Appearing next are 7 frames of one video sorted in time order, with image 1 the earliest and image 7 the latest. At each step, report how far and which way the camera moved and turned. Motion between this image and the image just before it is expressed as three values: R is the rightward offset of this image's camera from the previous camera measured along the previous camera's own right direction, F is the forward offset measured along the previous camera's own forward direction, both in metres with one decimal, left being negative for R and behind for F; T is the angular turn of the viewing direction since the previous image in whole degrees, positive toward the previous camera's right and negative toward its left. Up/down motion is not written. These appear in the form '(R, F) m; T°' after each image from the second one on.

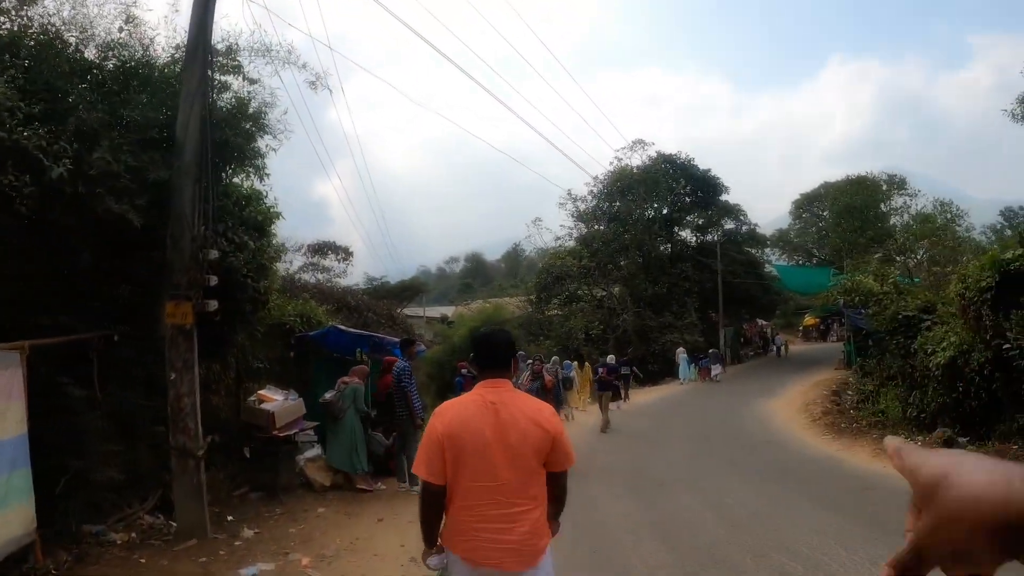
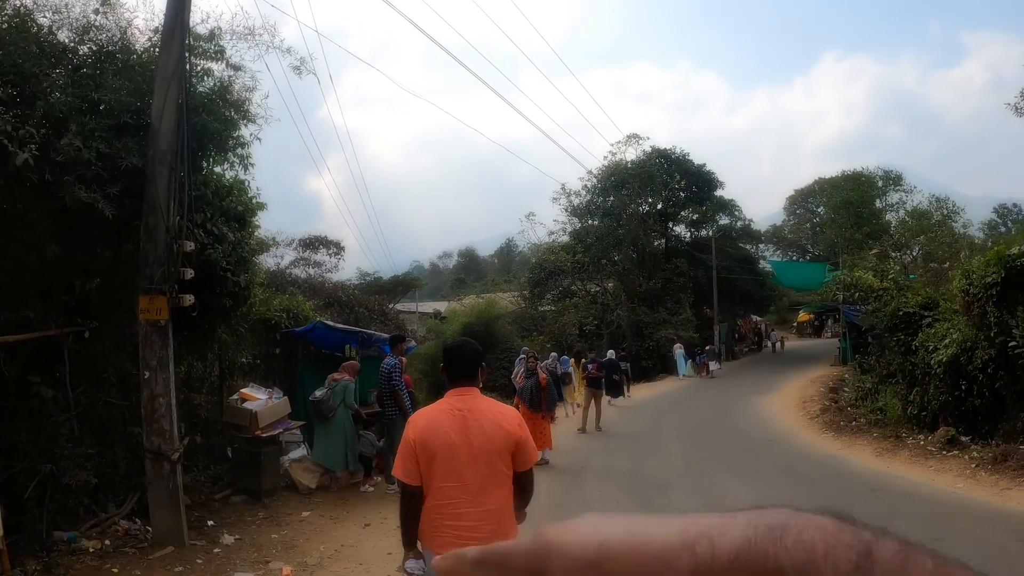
(0.0, +0.3) m; +1°
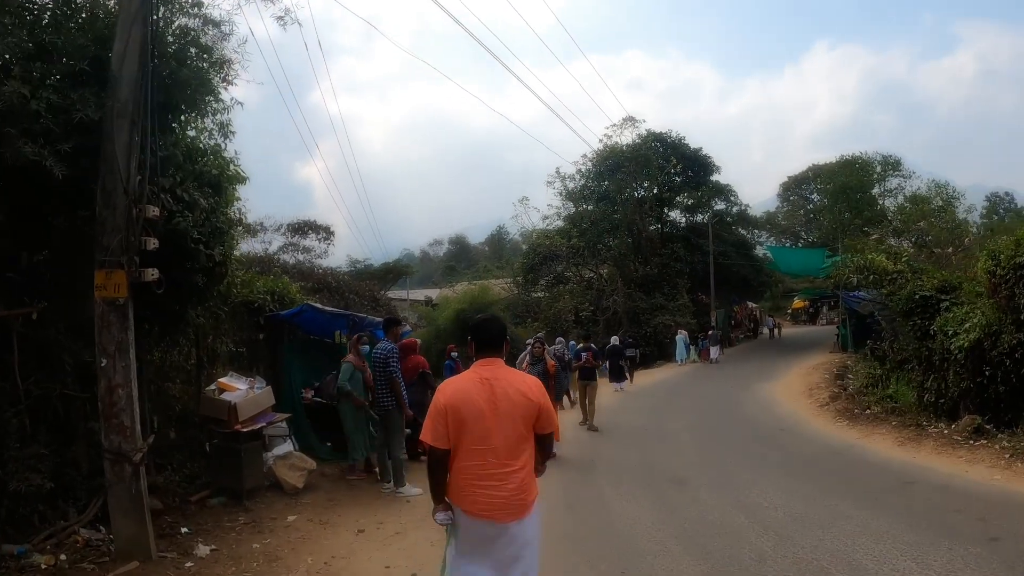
(-0.2, +0.8) m; +1°
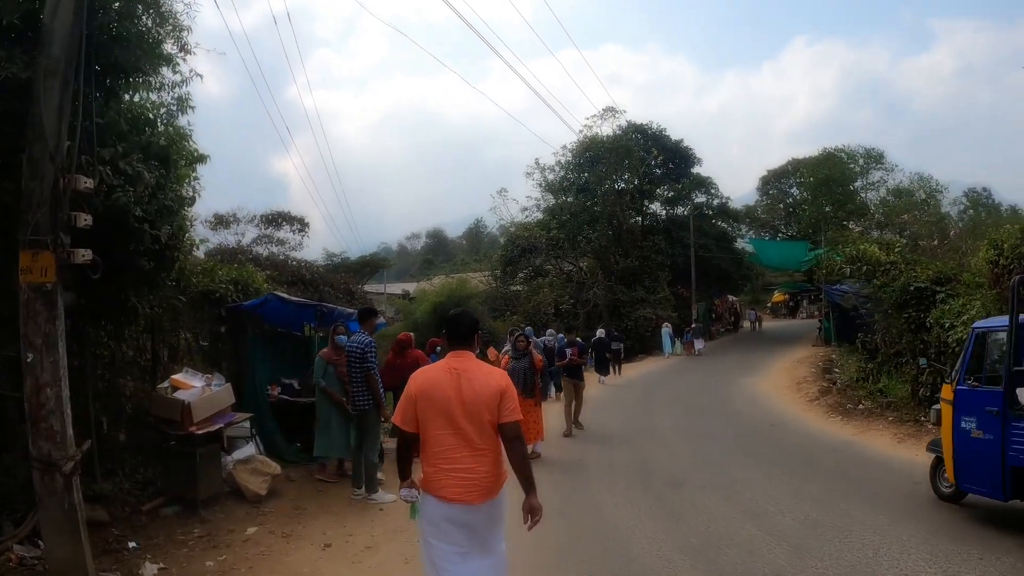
(-0.1, +0.6) m; +2°
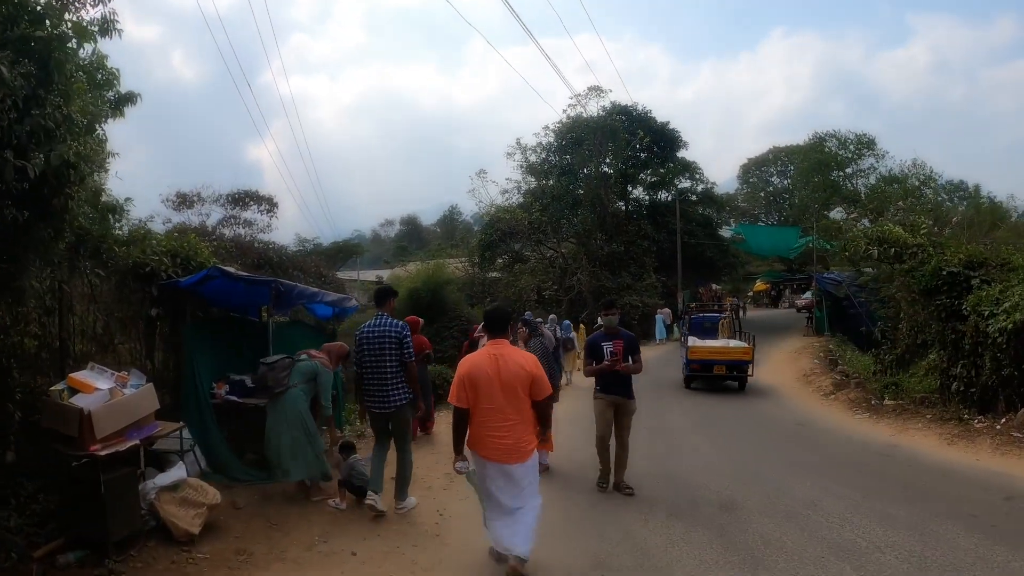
(-0.3, +1.6) m; +2°
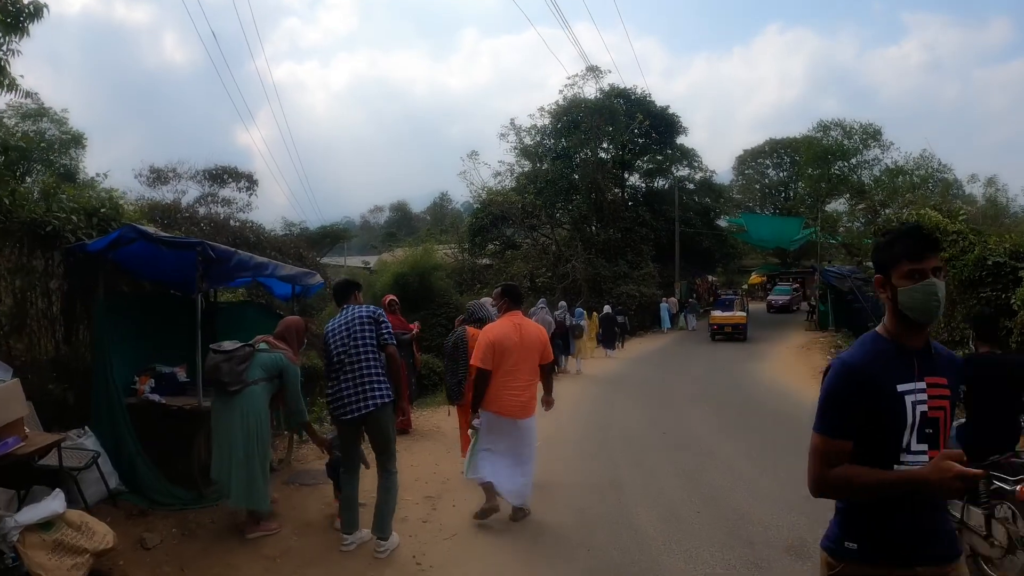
(-0.1, +1.4) m; +1°
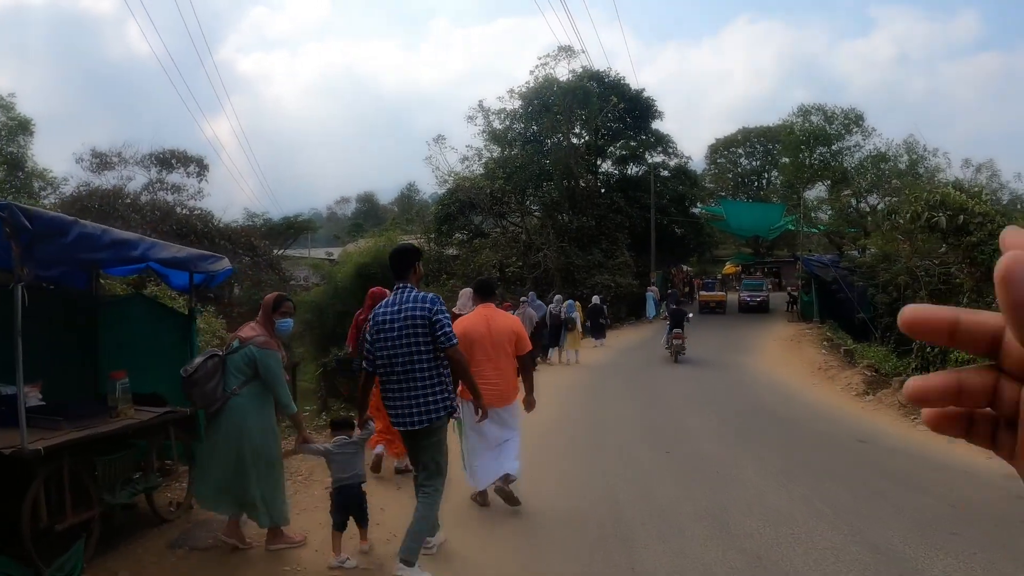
(-0.1, +1.5) m; +2°
